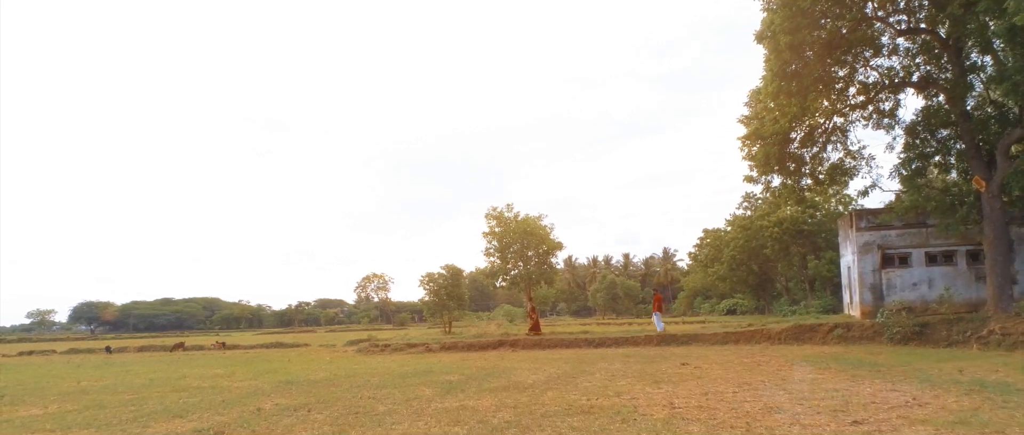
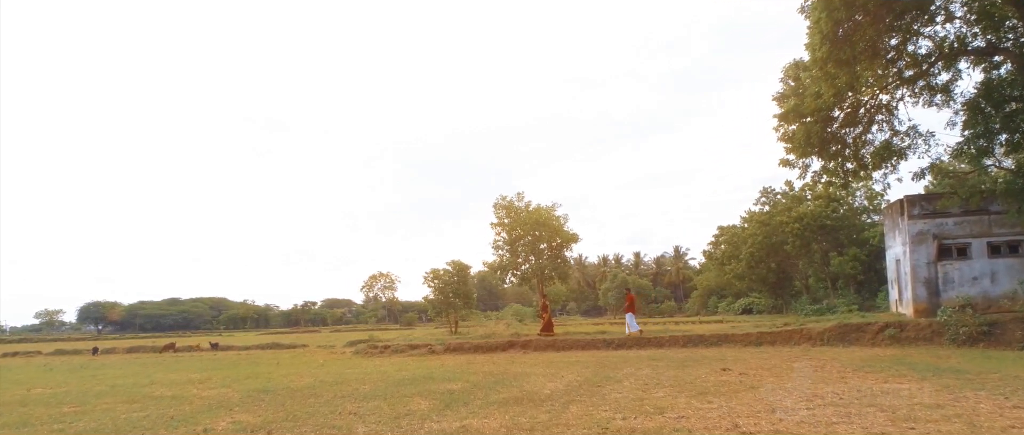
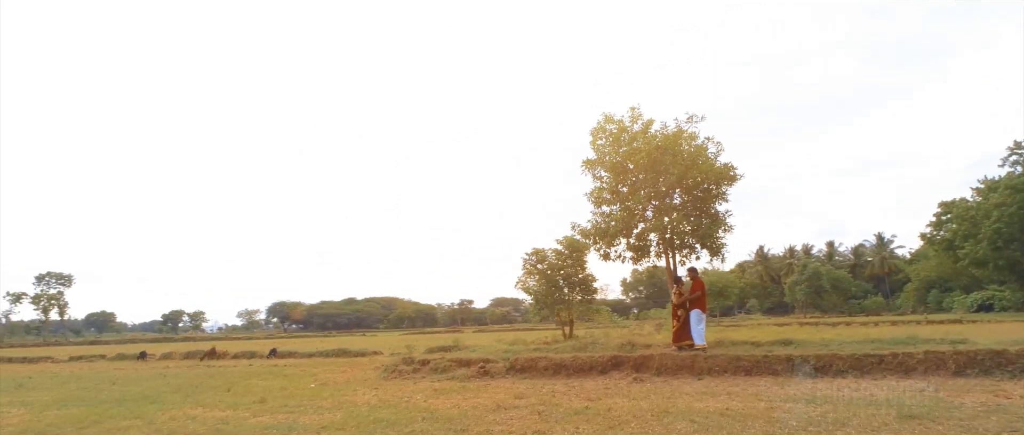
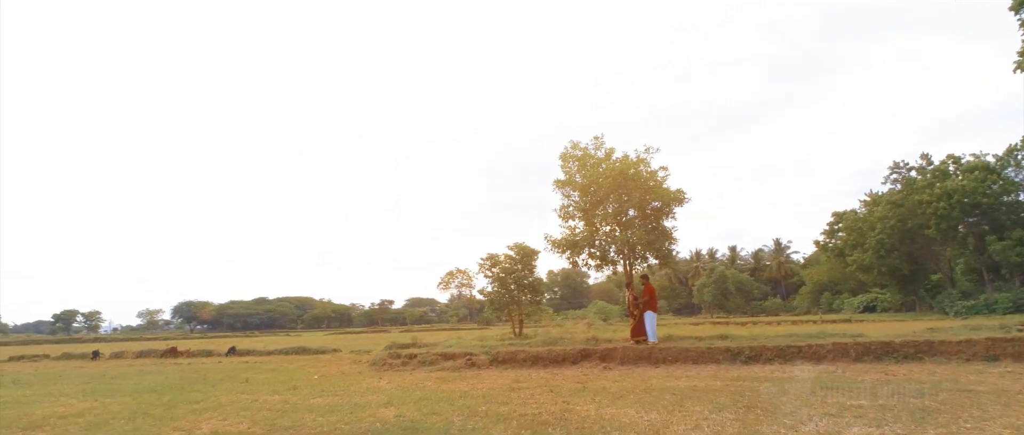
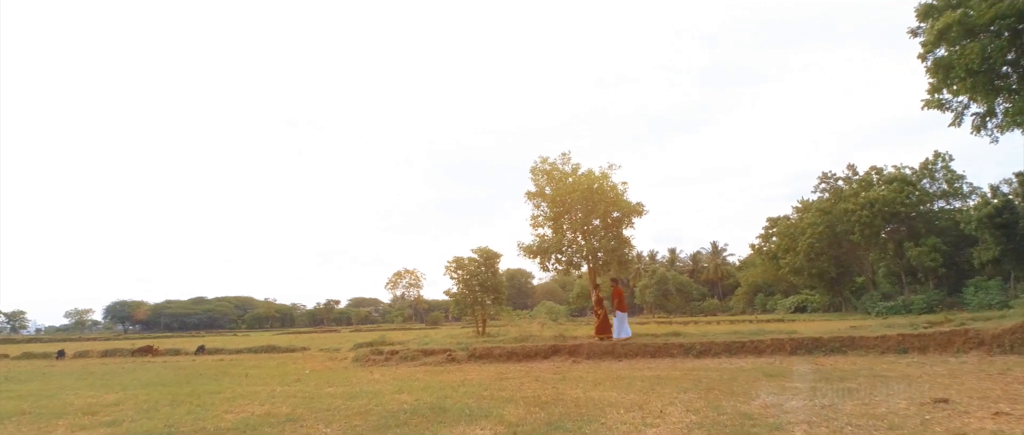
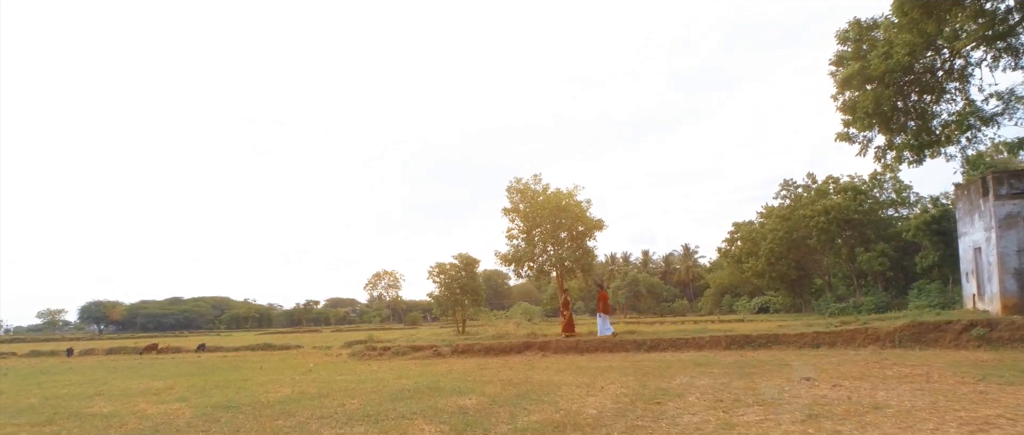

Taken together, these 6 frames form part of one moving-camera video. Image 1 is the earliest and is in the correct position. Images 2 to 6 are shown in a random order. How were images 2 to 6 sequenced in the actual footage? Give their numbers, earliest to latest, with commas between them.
2, 6, 5, 4, 3
